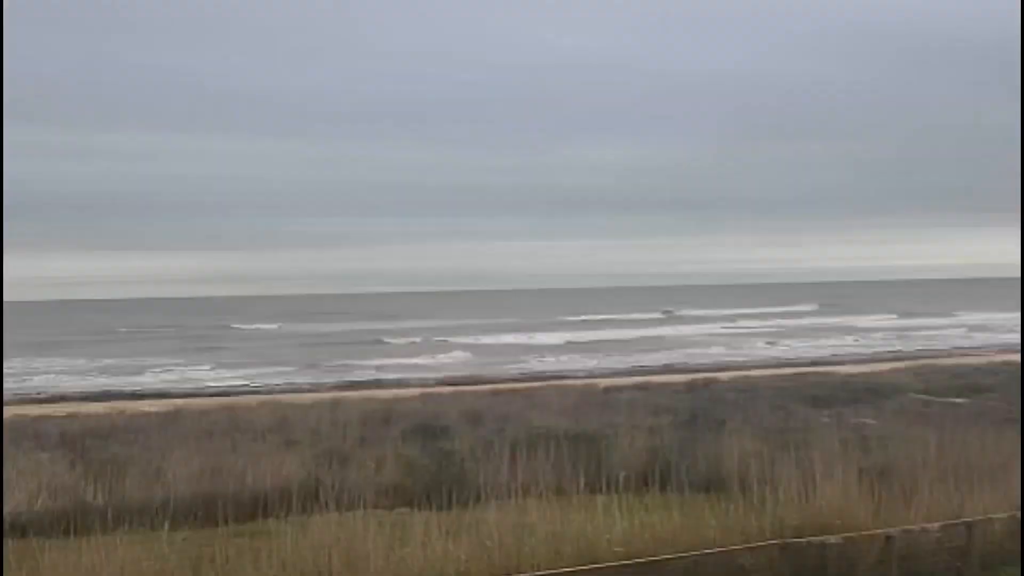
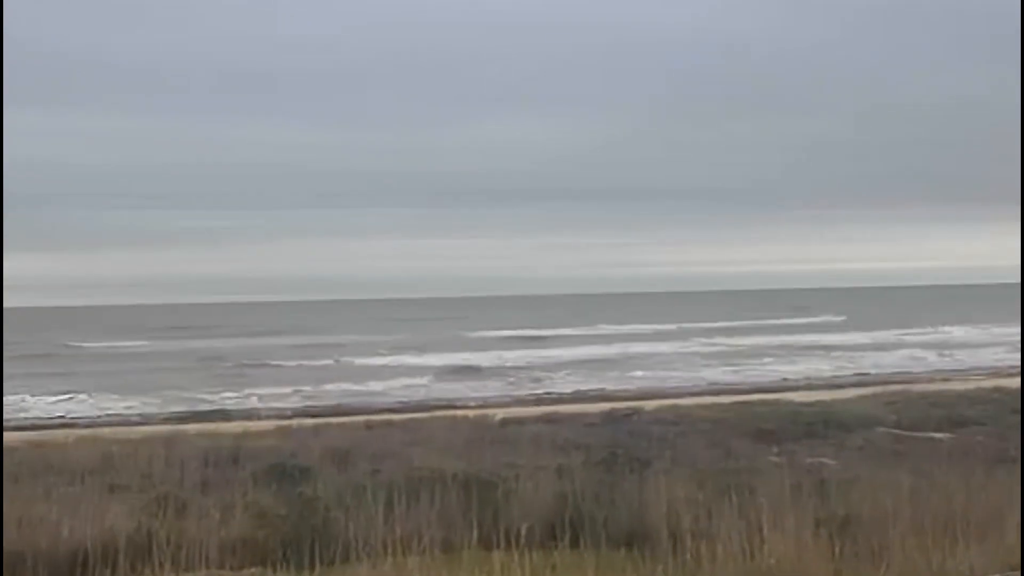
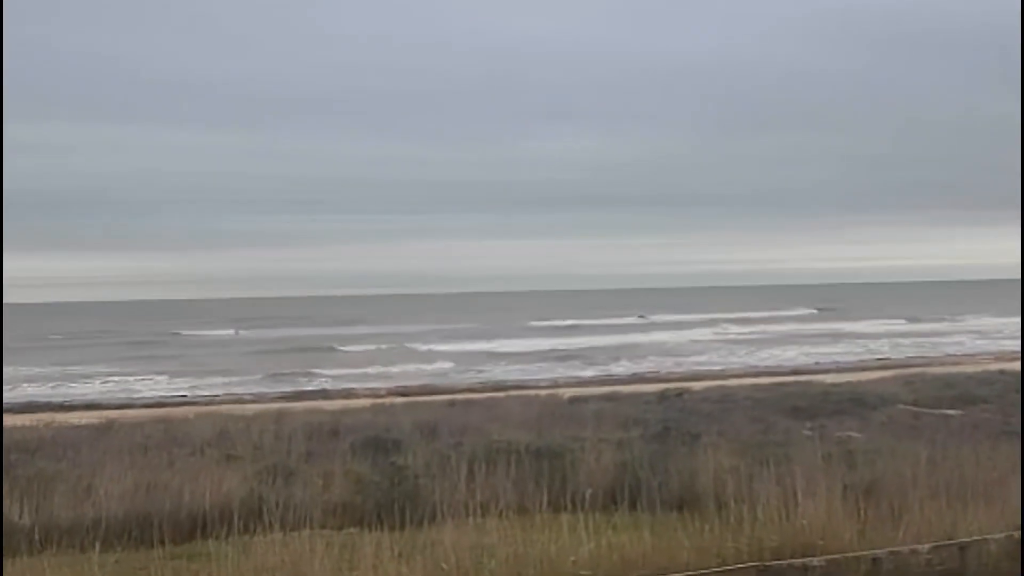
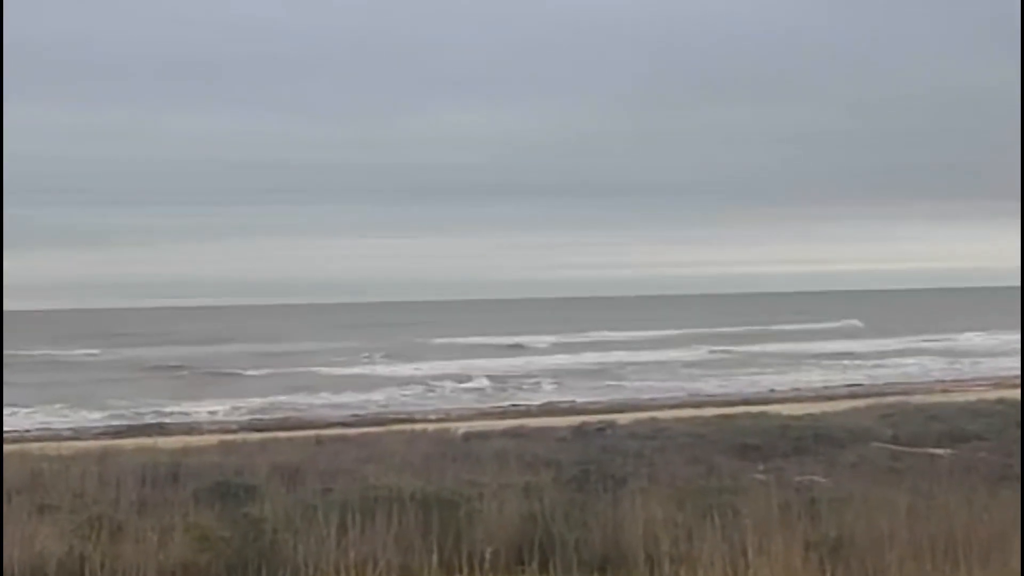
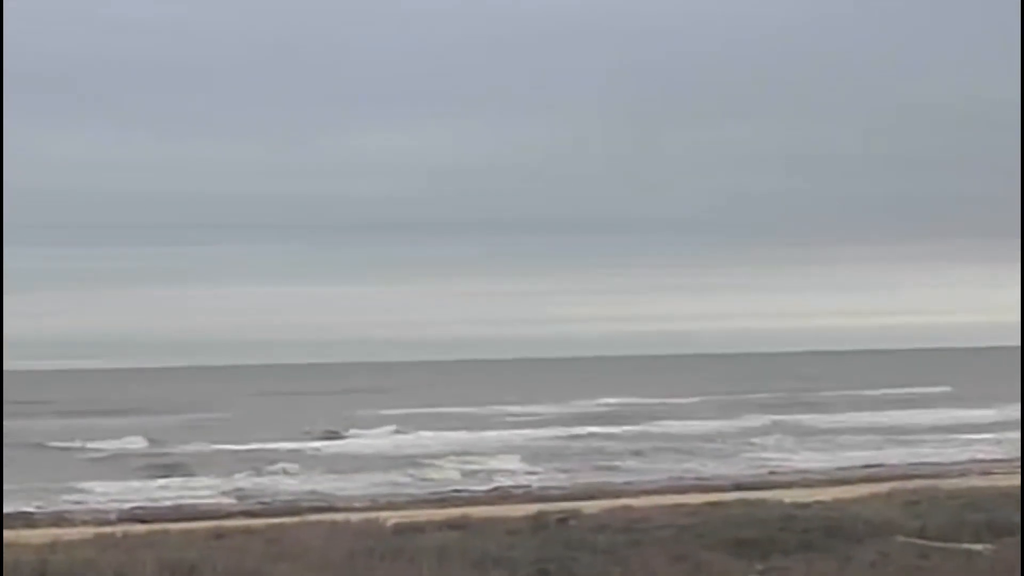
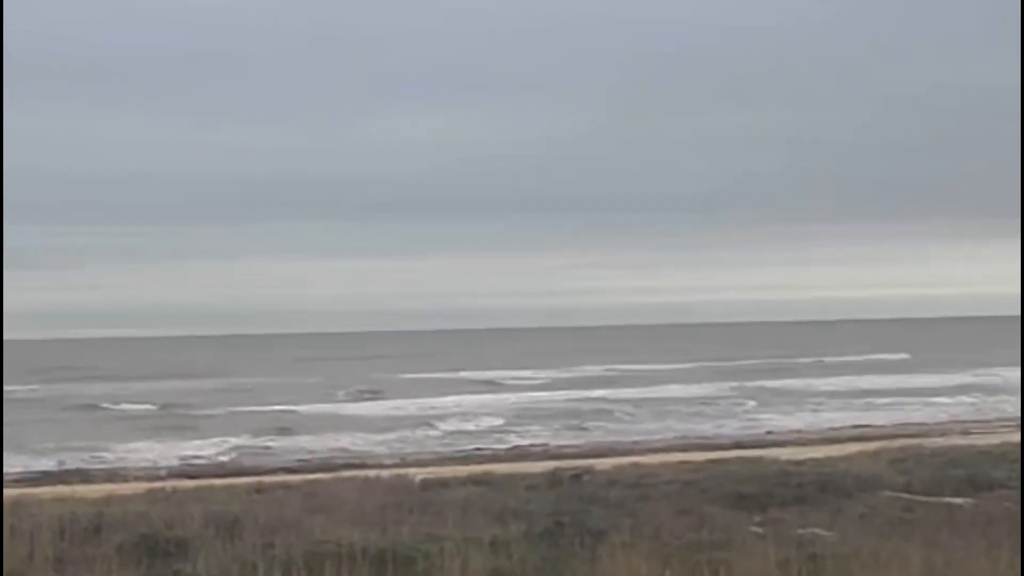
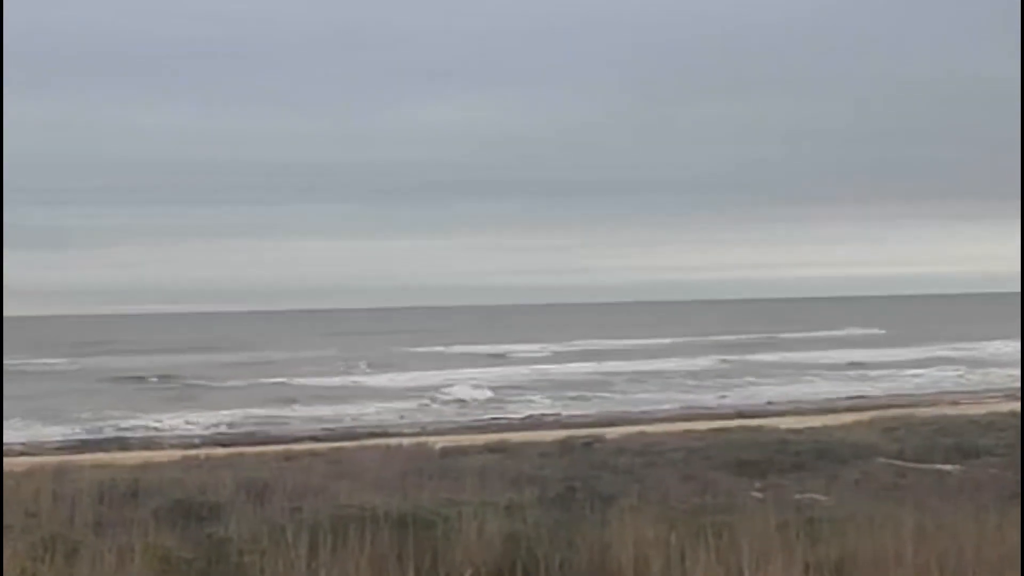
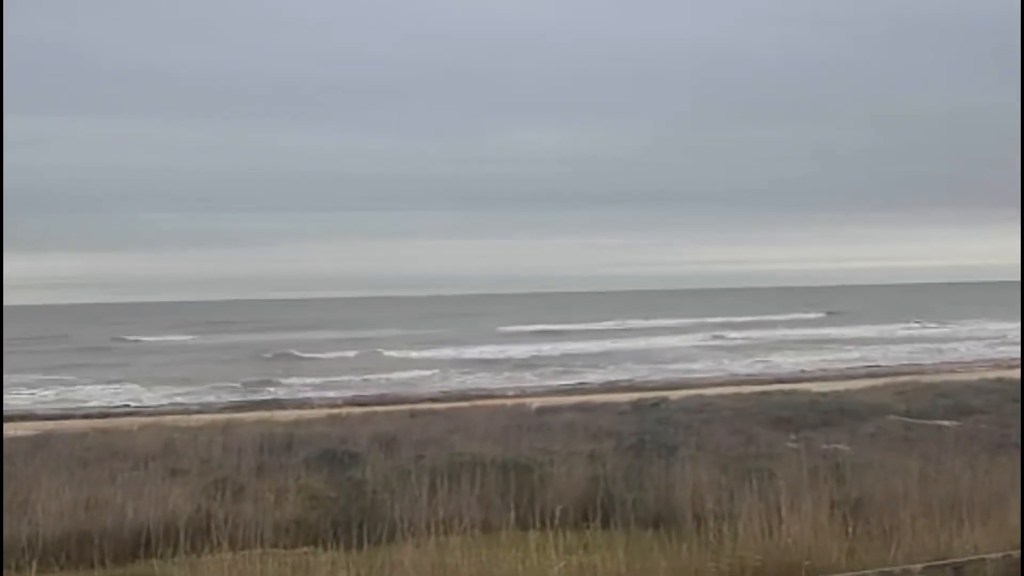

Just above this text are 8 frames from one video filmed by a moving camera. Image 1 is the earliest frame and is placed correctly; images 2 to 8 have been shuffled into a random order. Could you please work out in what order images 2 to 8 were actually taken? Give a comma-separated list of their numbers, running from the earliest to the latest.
3, 8, 2, 4, 7, 6, 5
